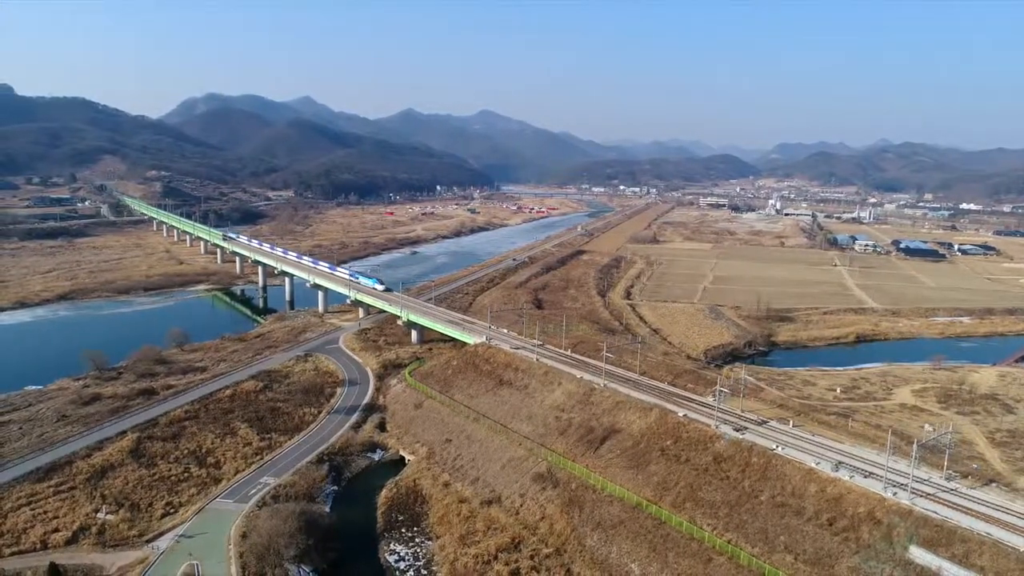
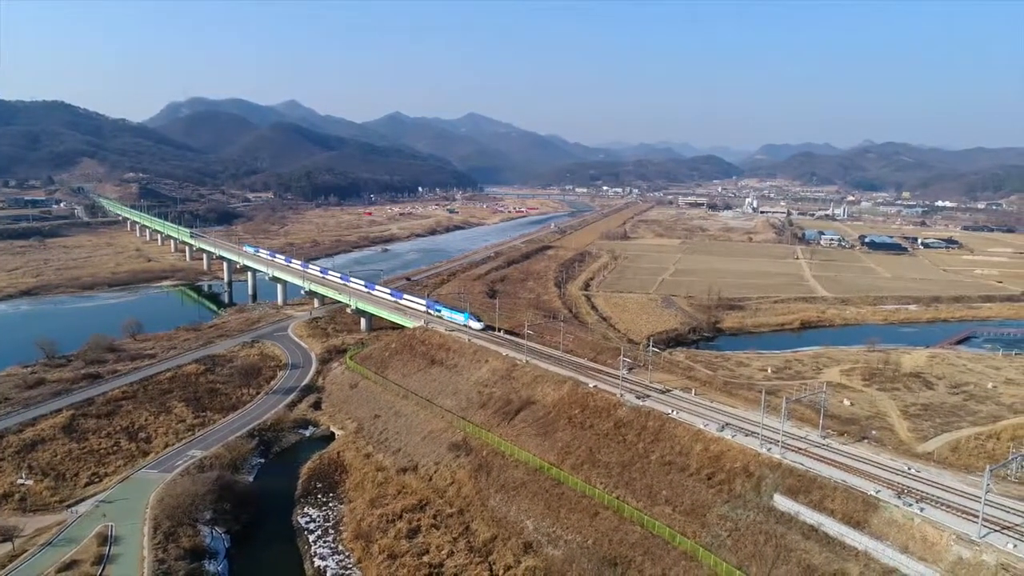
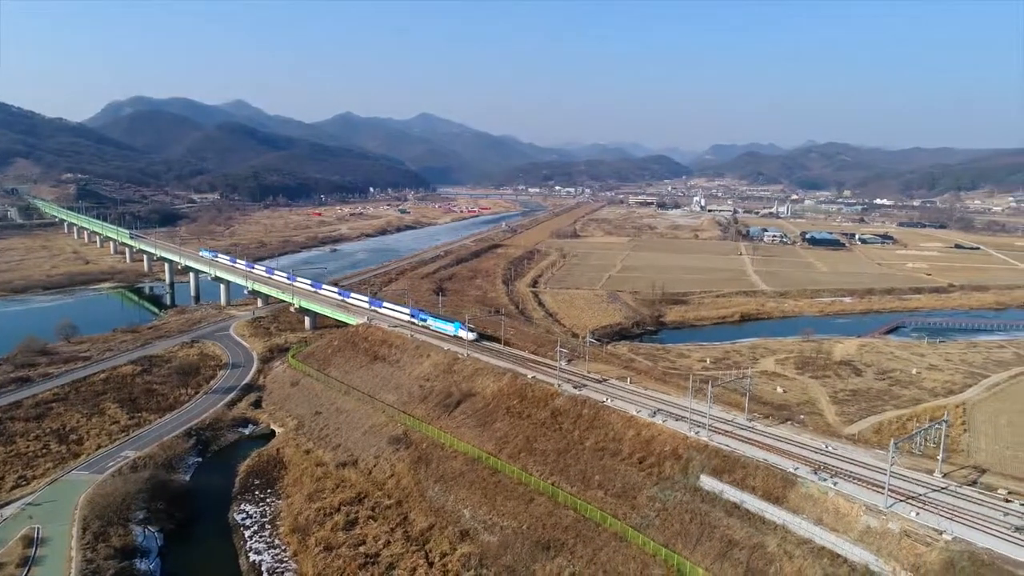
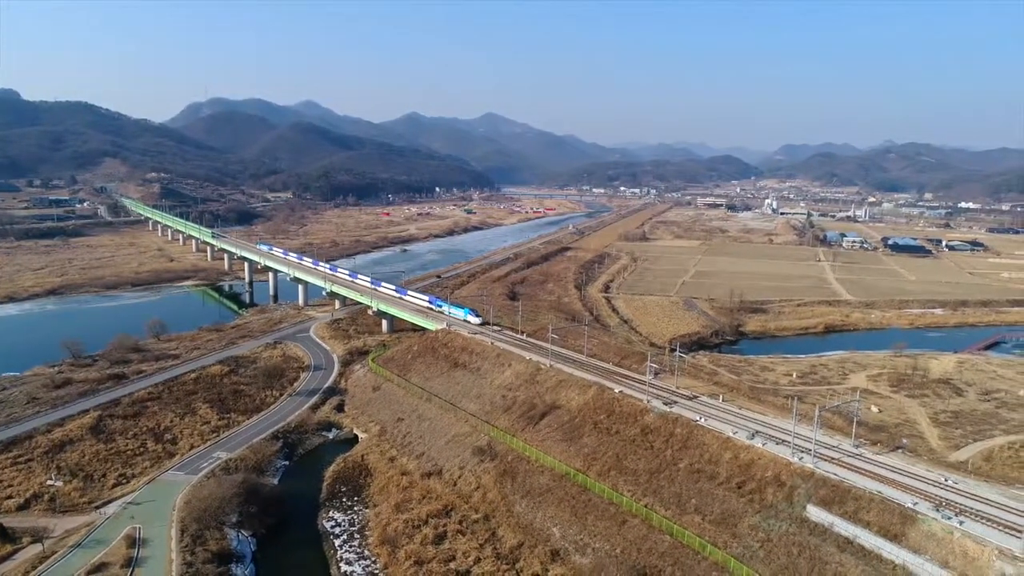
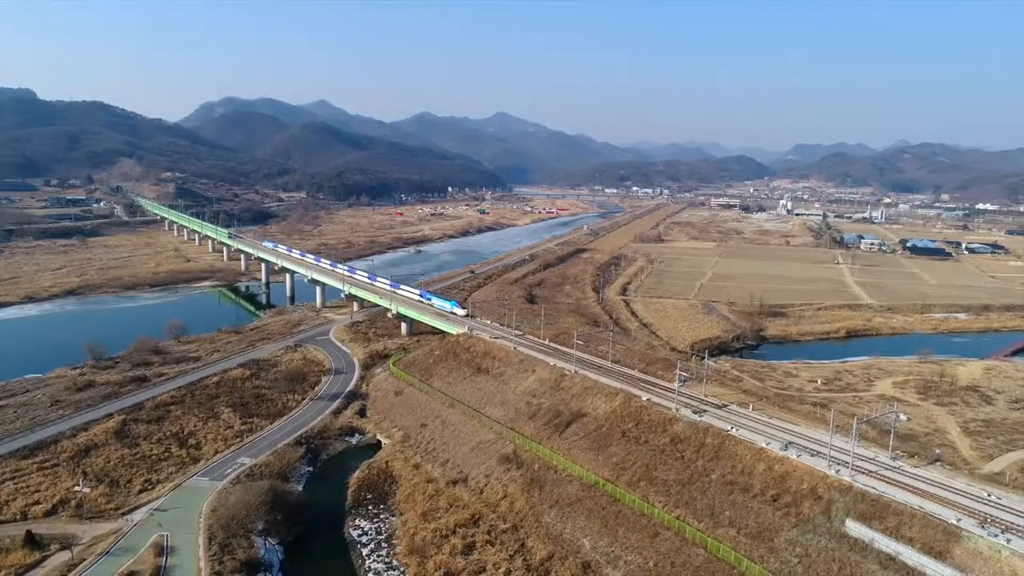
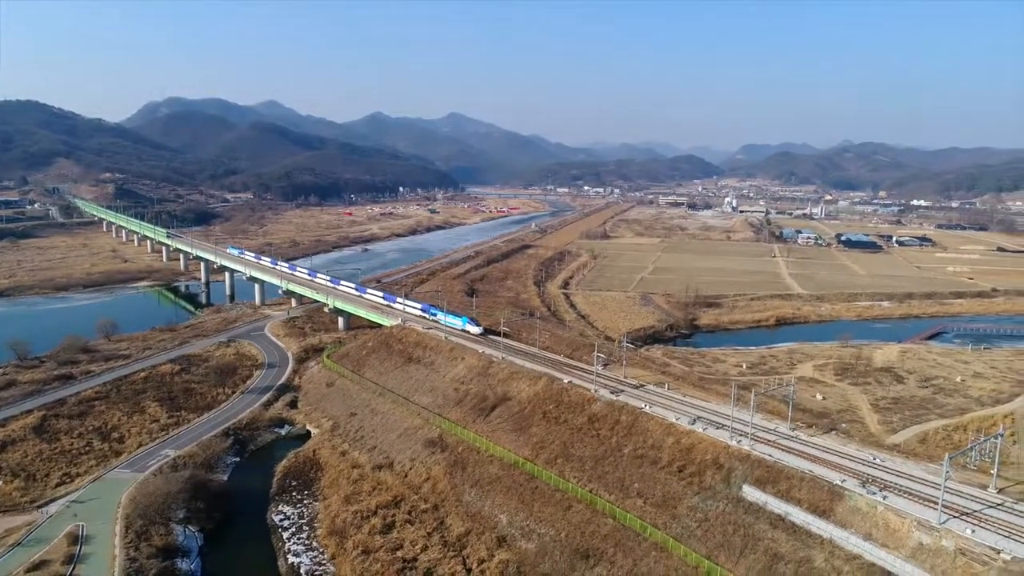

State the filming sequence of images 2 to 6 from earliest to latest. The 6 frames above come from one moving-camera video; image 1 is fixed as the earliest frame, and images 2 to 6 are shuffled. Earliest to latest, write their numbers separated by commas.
5, 4, 2, 6, 3
